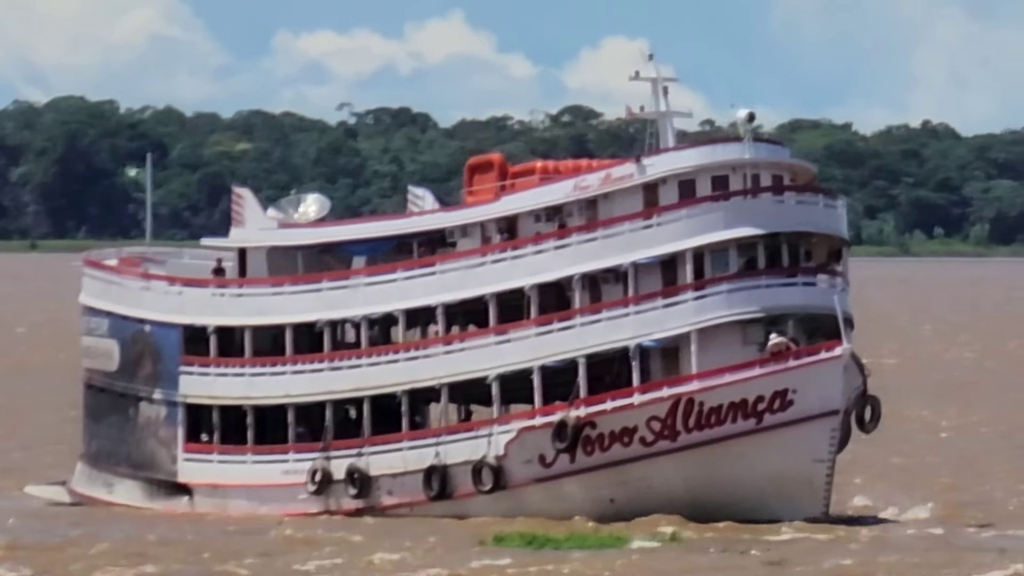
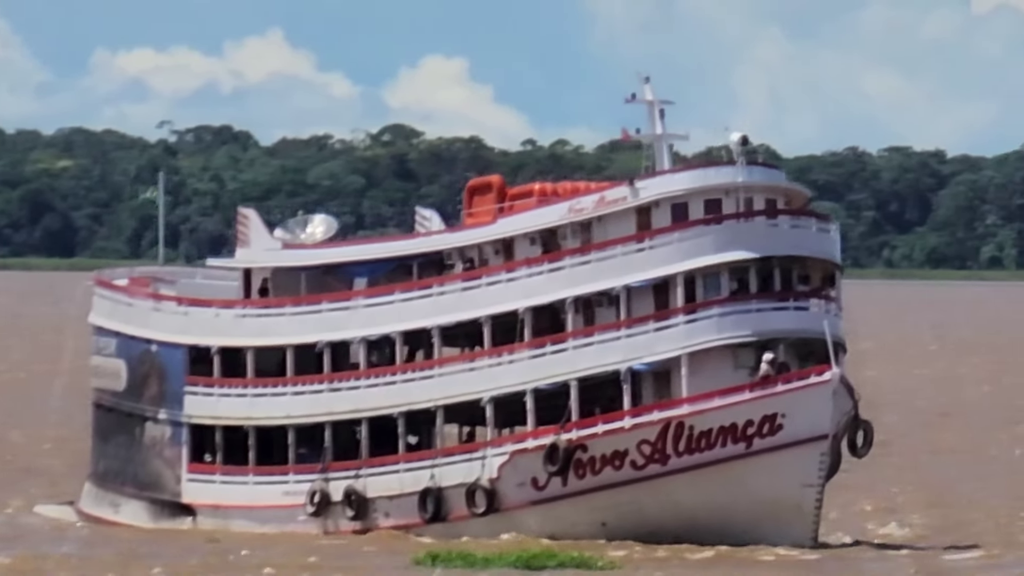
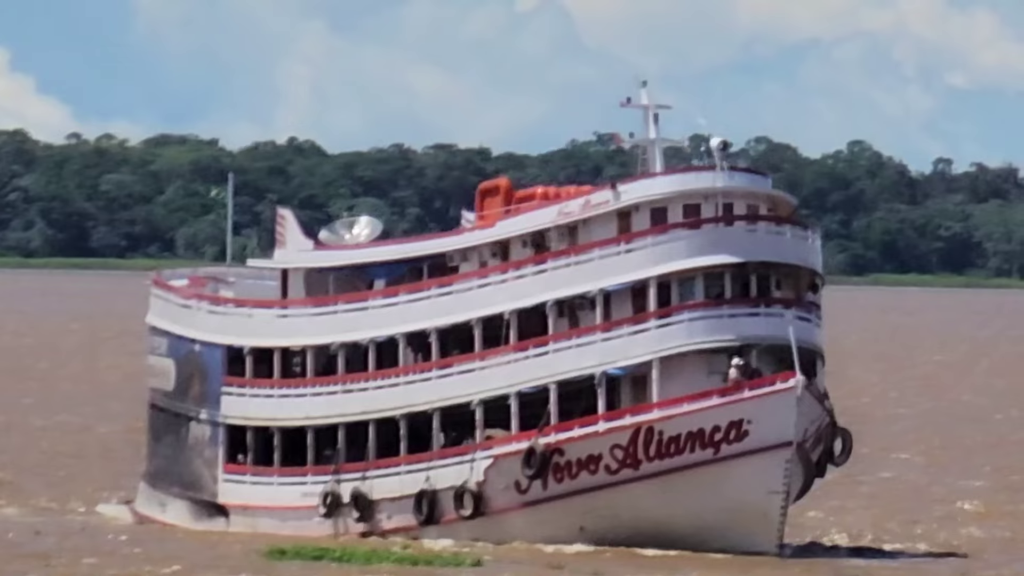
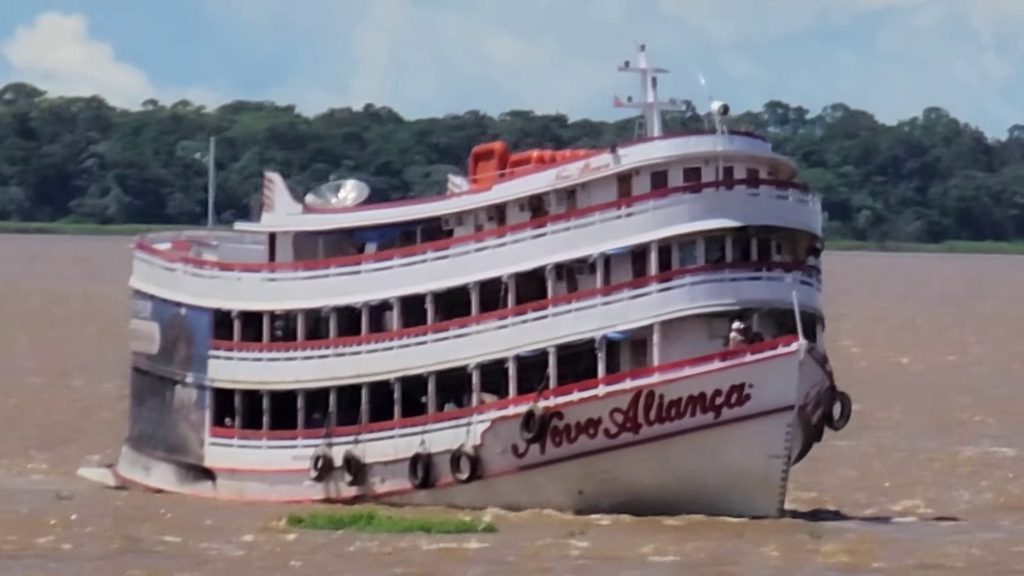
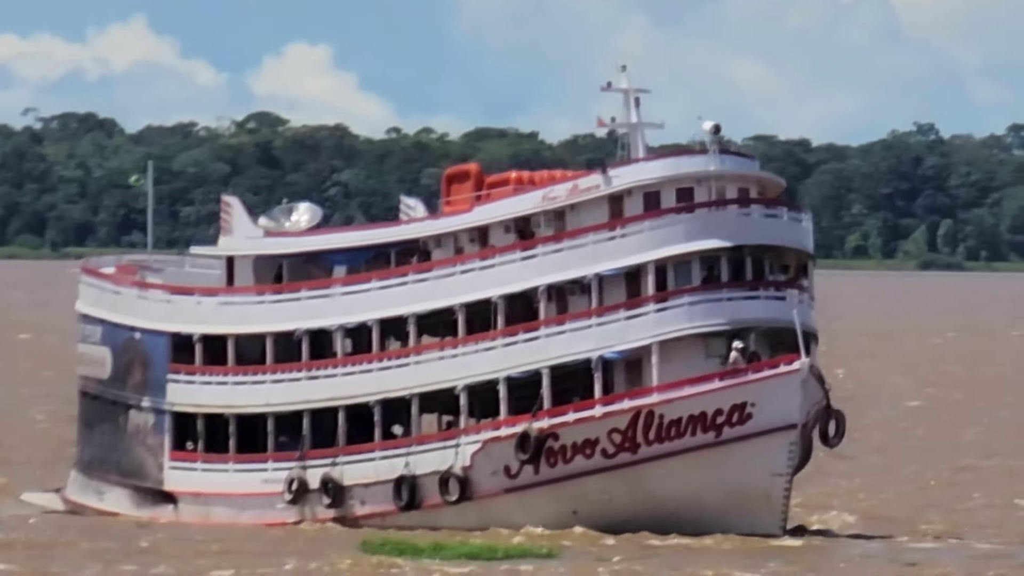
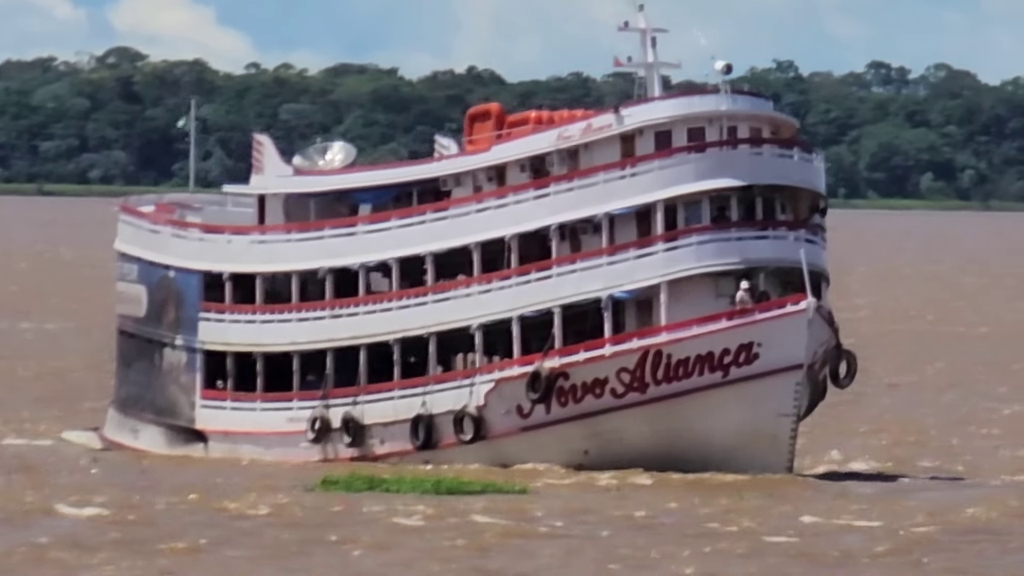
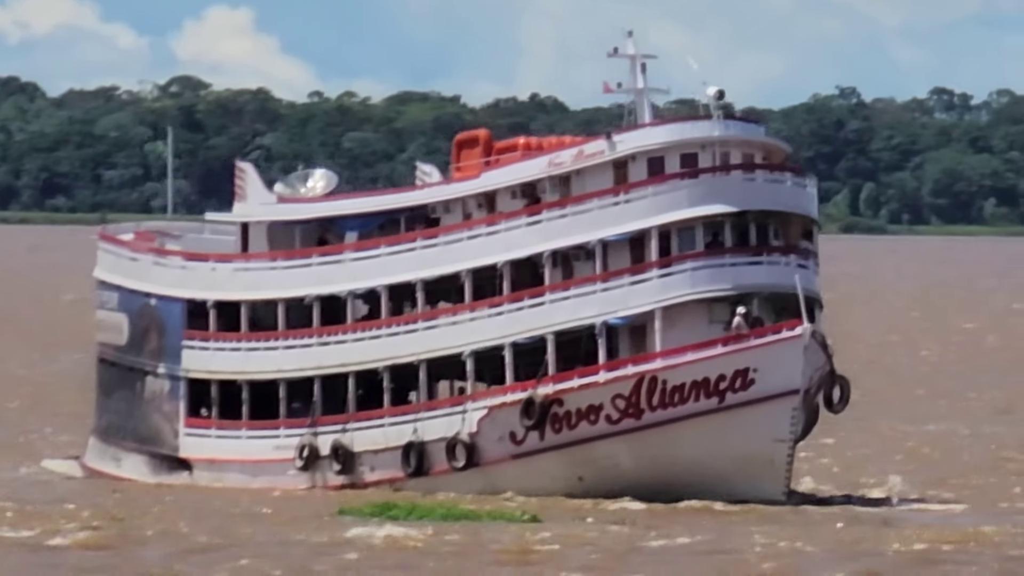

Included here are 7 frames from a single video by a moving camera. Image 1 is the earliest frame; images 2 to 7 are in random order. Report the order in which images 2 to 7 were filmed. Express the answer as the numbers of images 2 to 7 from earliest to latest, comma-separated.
2, 5, 7, 6, 4, 3
